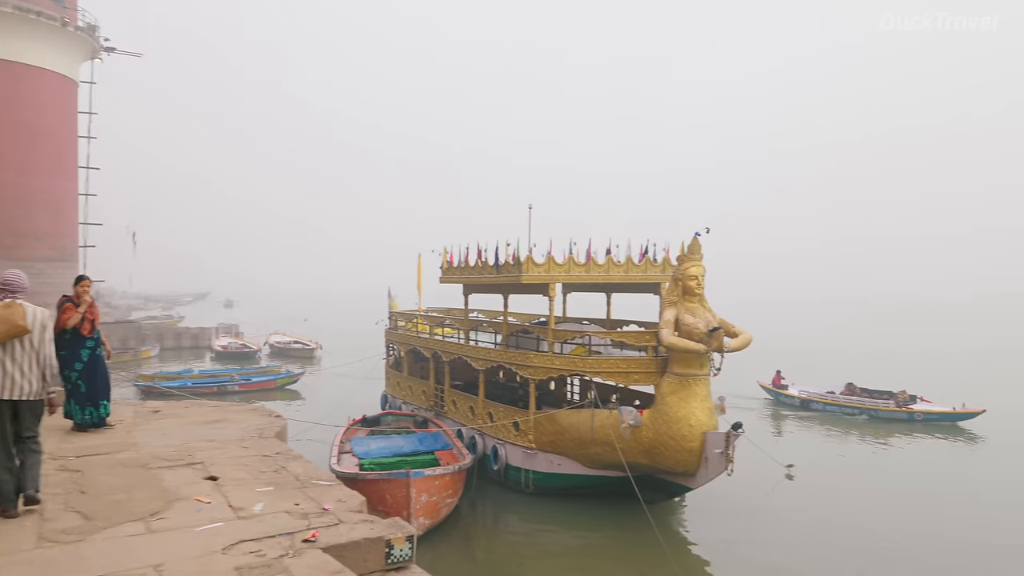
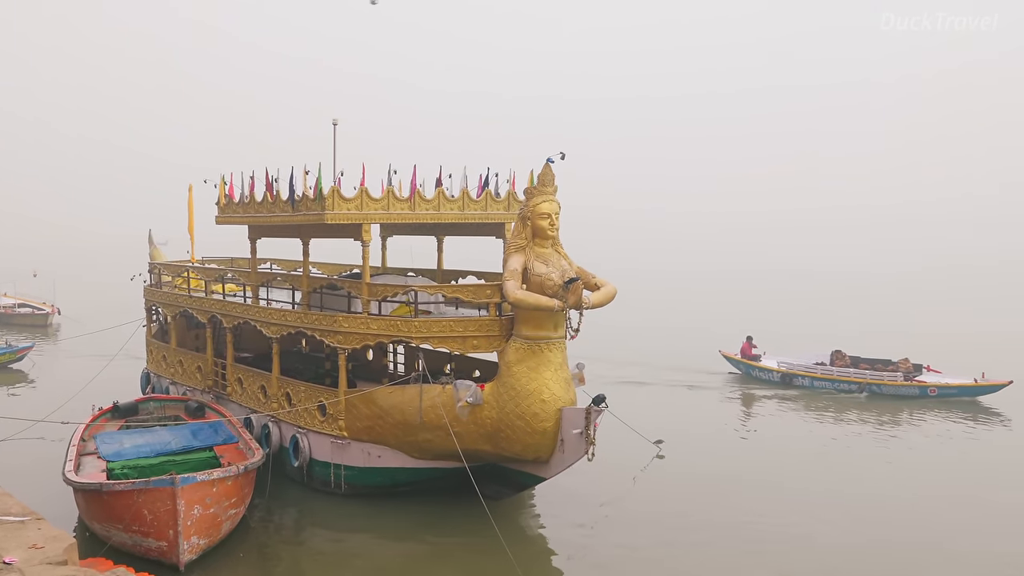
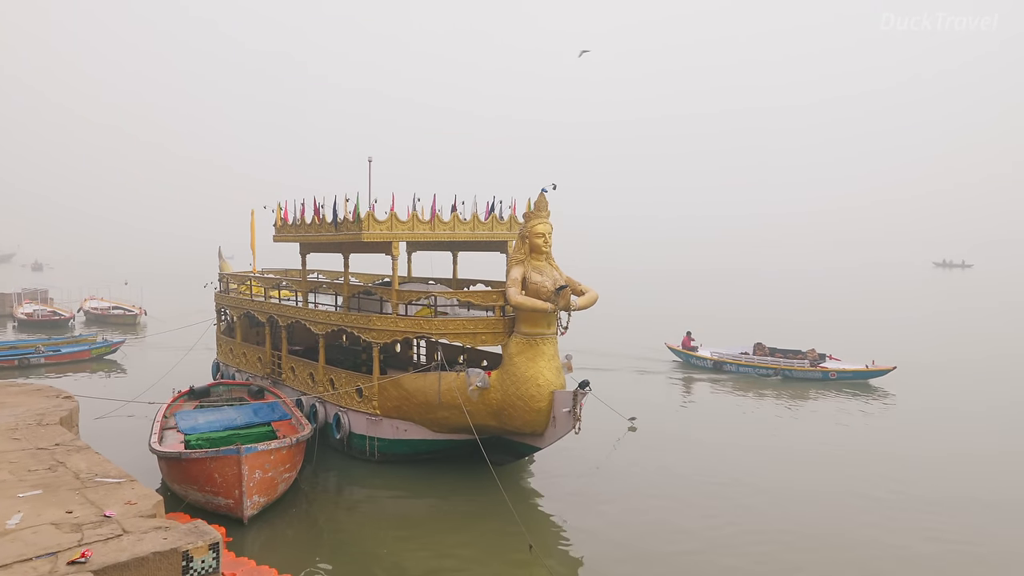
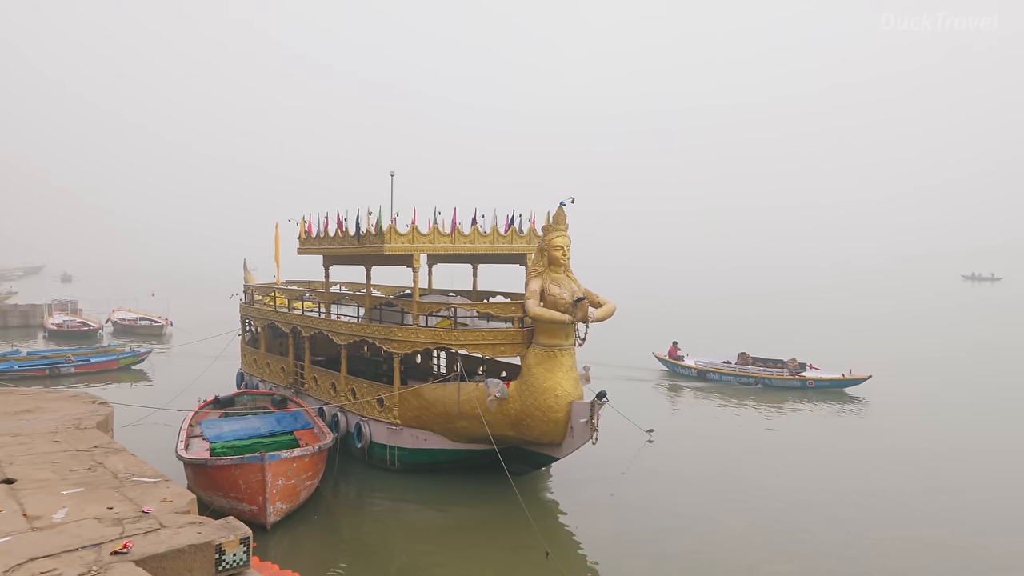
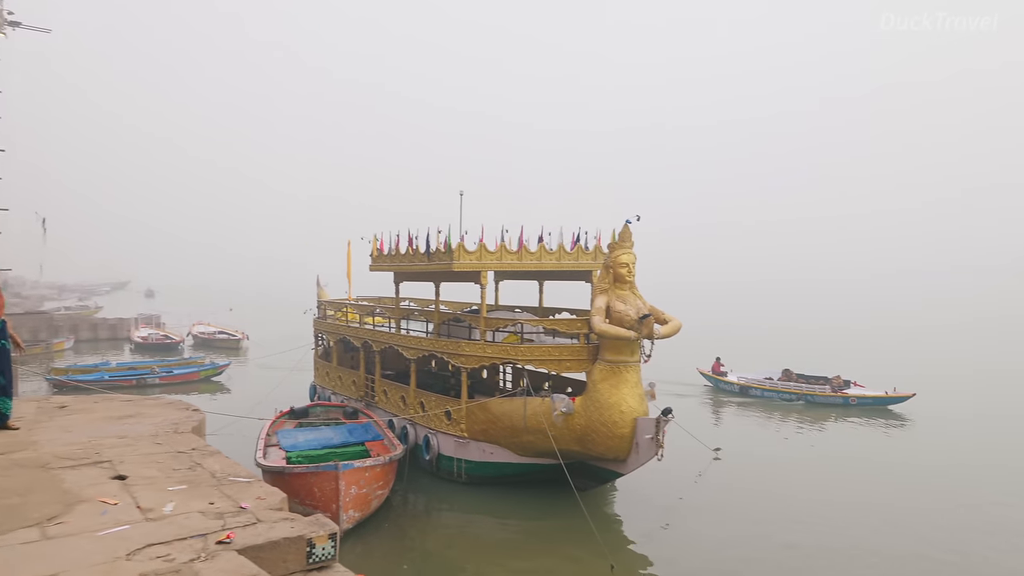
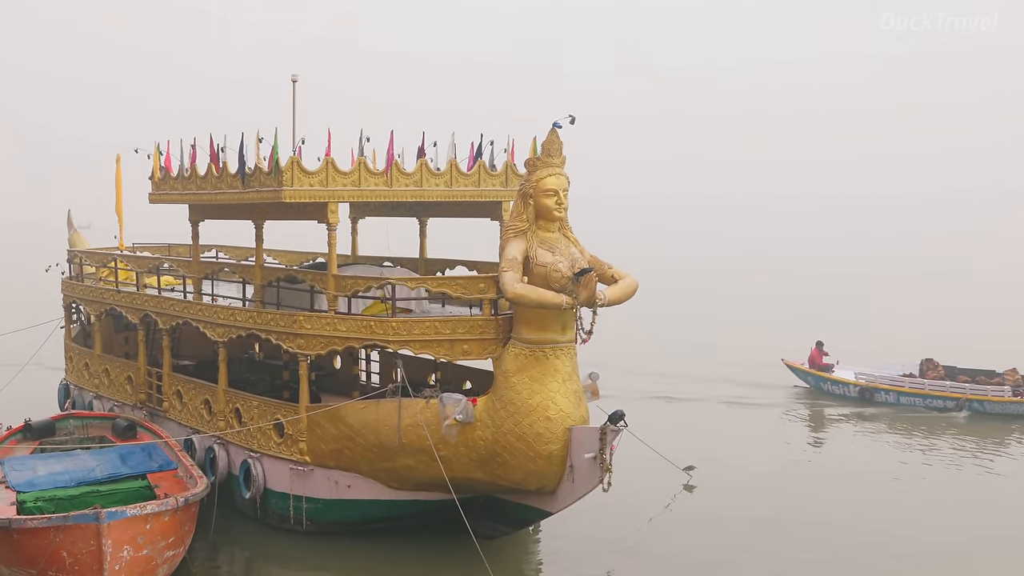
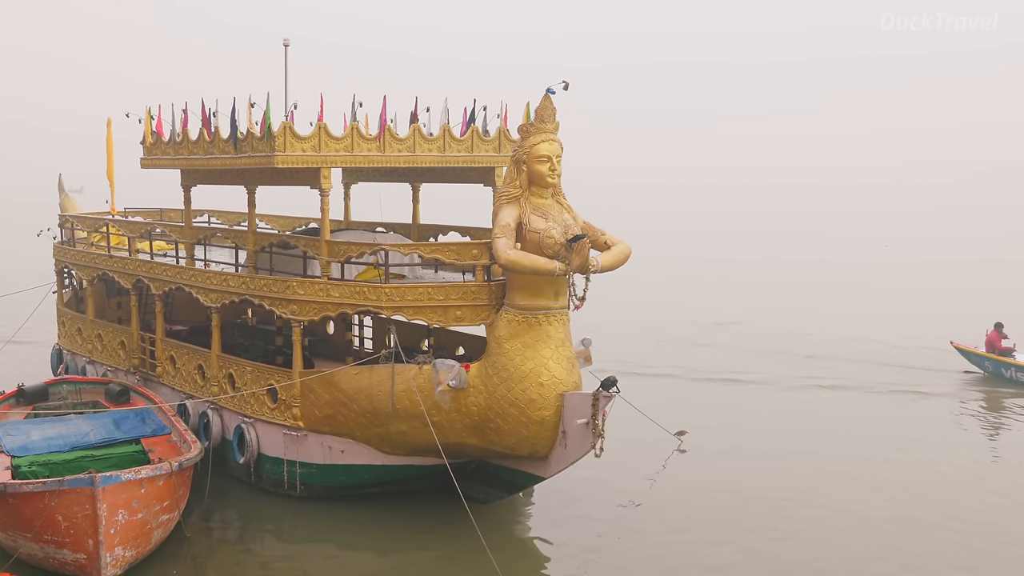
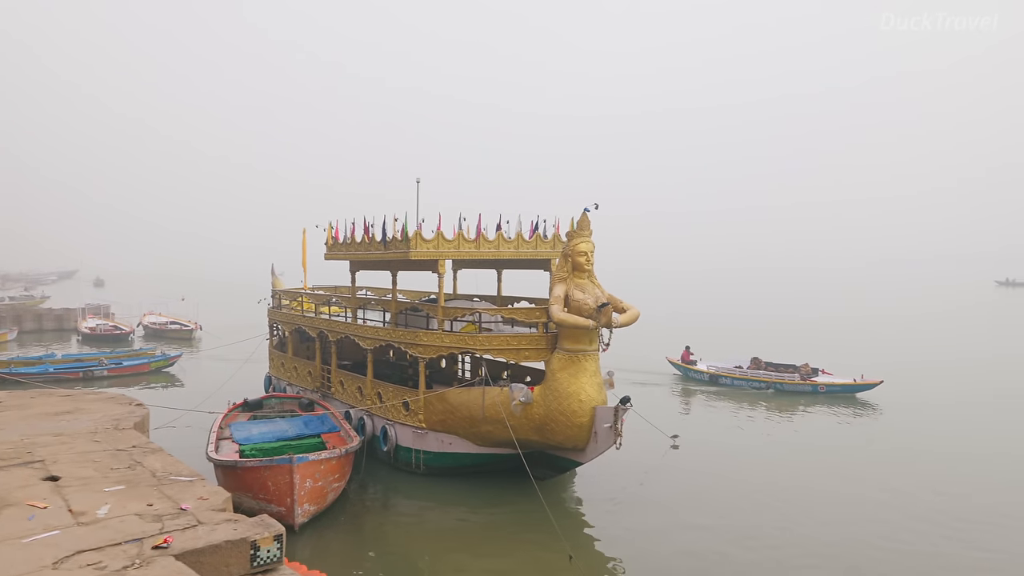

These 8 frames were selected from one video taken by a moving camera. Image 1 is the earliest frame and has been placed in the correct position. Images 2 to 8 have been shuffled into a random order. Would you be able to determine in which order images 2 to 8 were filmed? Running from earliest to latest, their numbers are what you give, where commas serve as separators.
5, 8, 4, 3, 2, 6, 7
